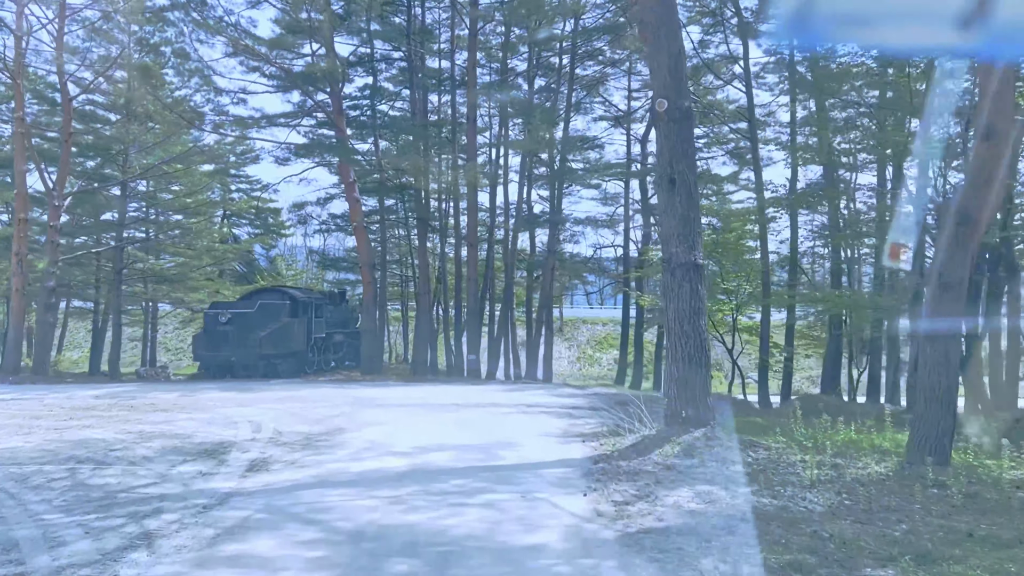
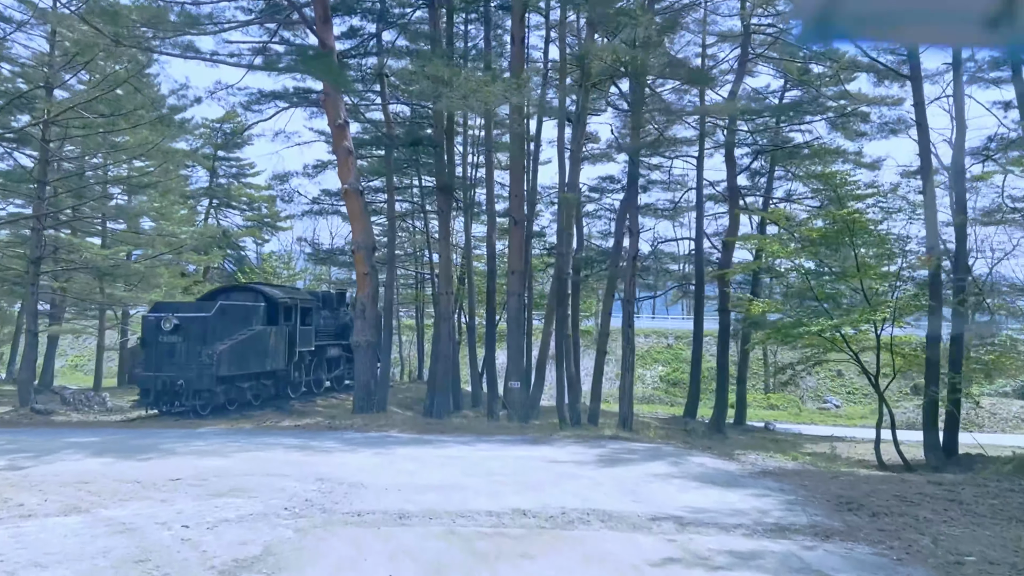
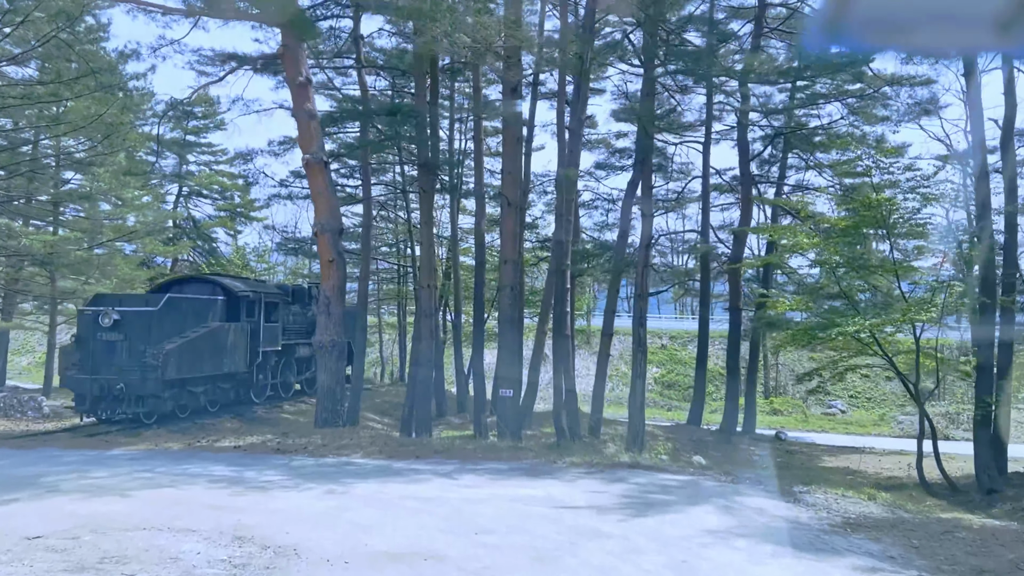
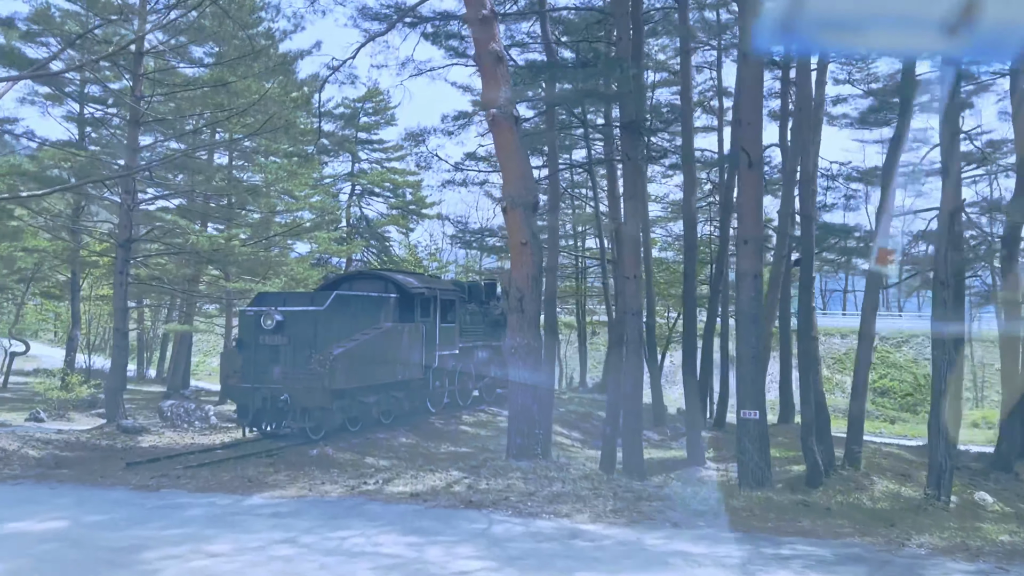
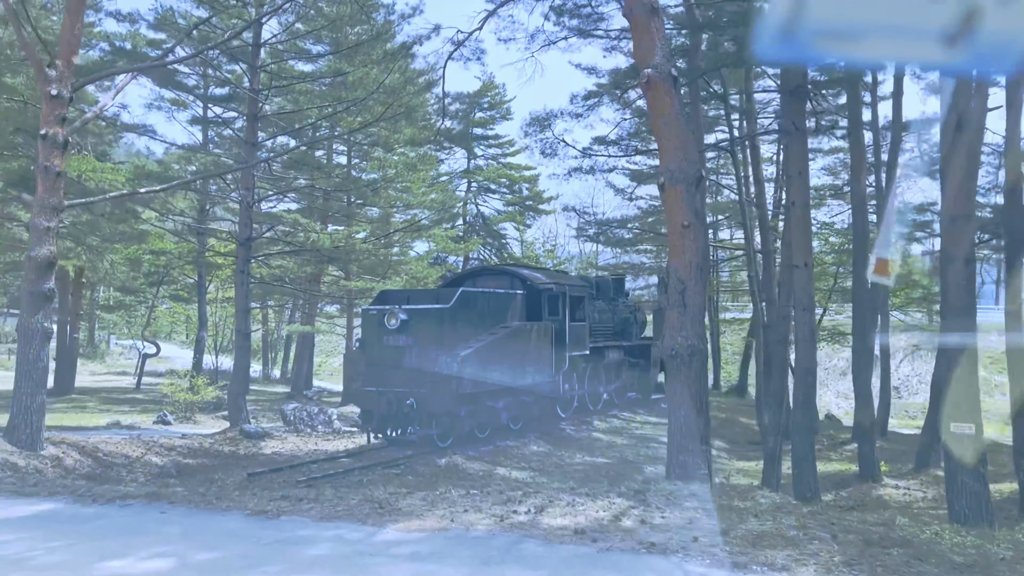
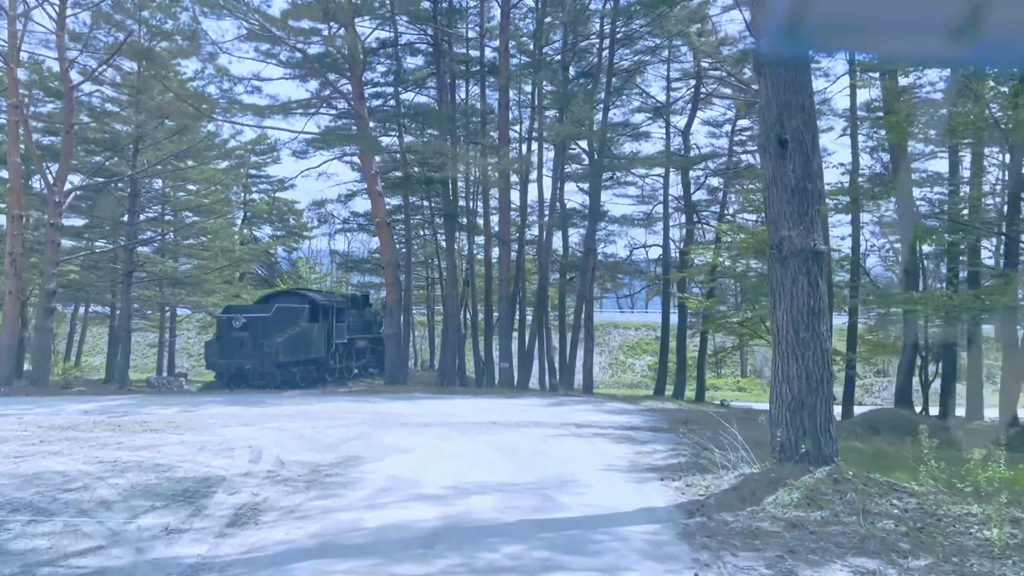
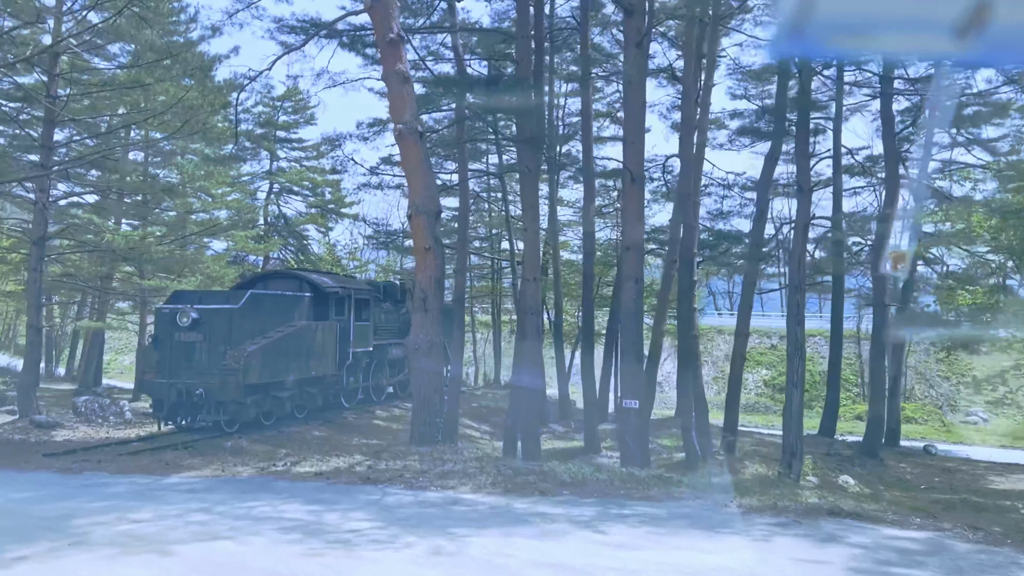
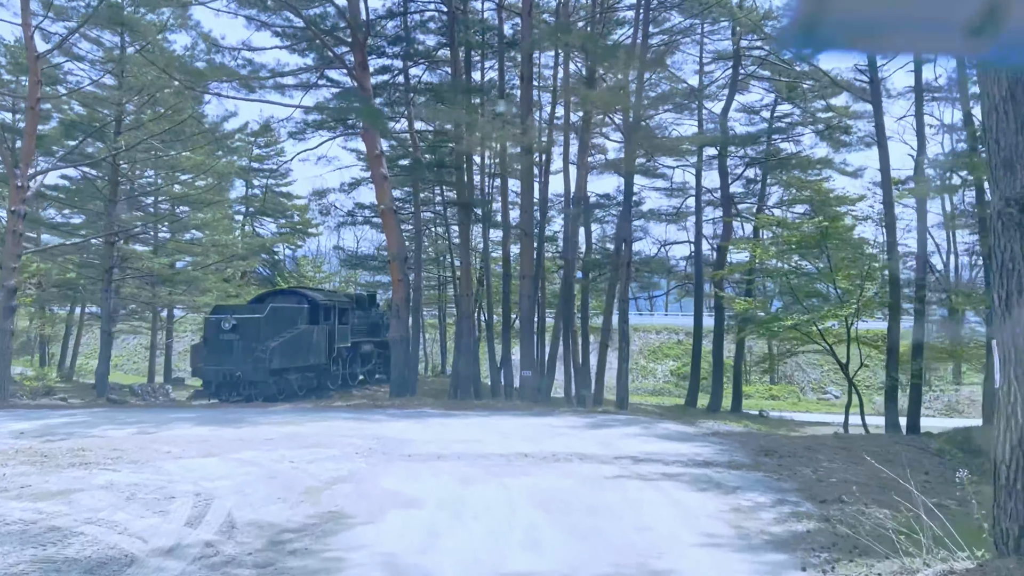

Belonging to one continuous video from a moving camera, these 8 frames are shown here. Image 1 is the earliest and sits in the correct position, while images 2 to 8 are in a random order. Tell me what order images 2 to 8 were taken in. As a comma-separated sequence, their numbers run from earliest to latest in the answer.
6, 8, 2, 3, 7, 4, 5
